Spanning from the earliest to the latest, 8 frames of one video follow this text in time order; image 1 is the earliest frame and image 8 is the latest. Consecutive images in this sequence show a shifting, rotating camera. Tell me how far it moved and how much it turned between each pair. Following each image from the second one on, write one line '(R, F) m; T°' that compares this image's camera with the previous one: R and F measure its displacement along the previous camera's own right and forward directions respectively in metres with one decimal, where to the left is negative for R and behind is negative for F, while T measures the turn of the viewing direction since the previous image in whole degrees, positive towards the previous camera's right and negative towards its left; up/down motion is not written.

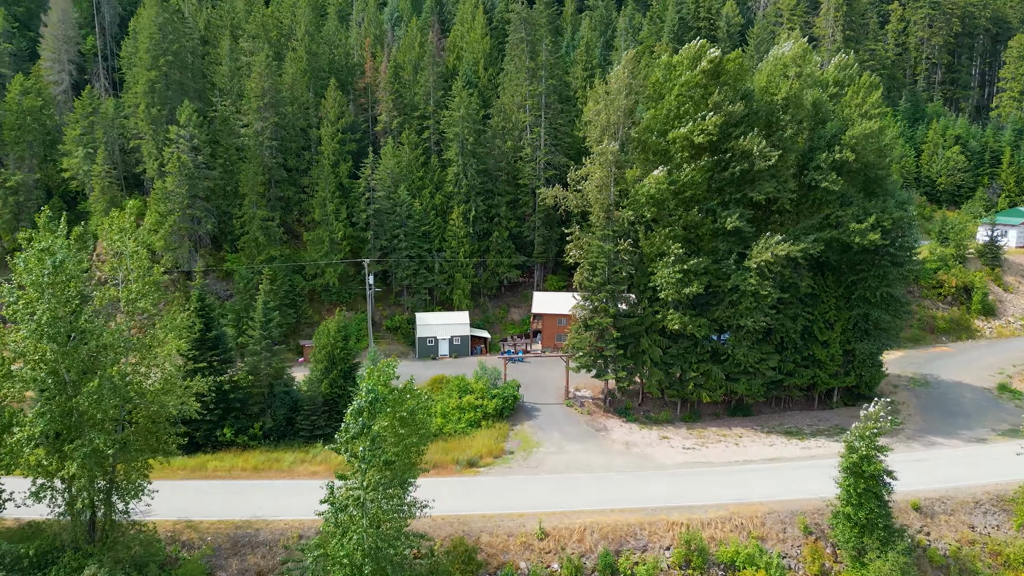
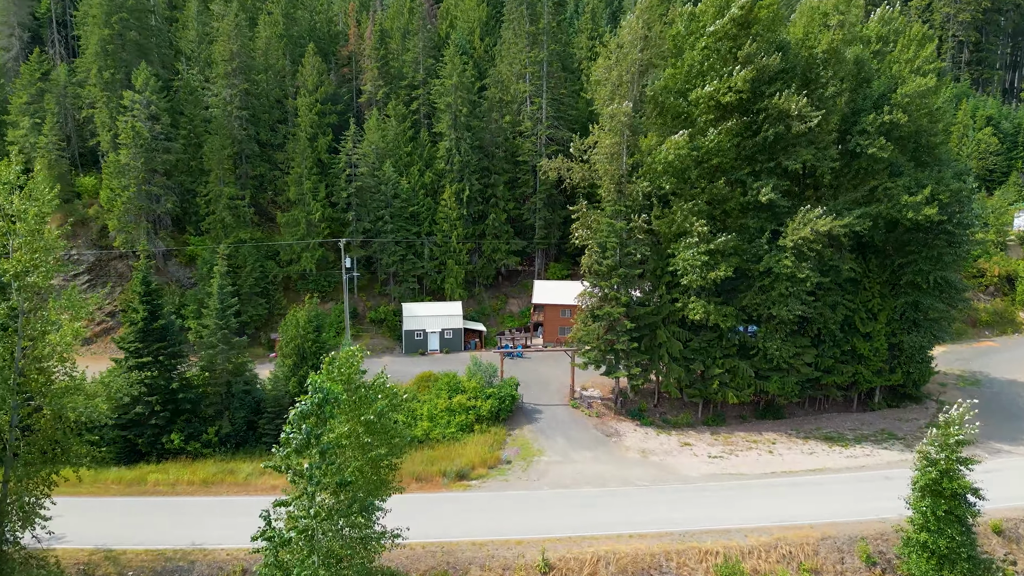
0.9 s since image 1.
(+0.1, +4.4) m; 0°
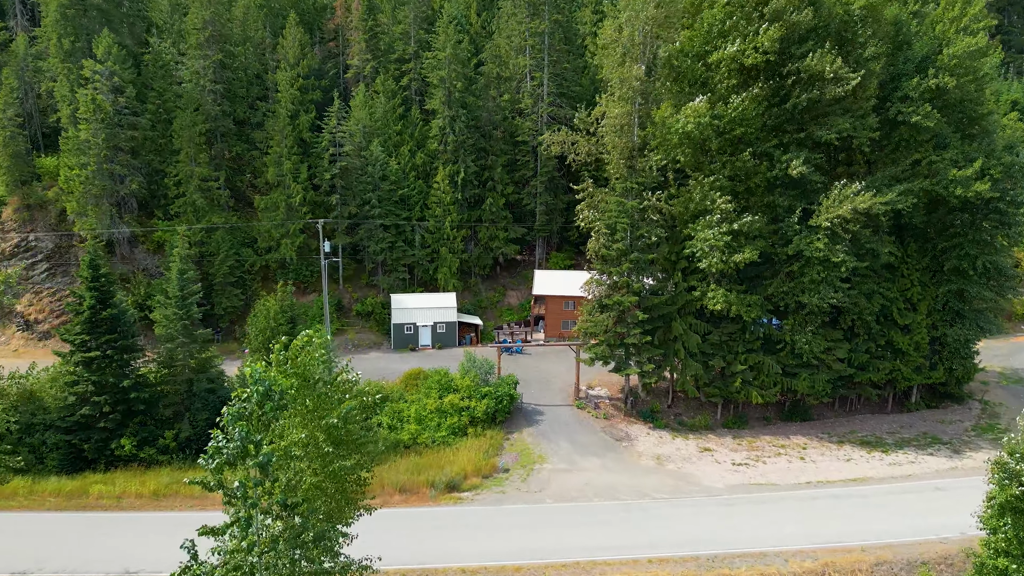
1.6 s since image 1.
(+0.1, +3.1) m; 0°
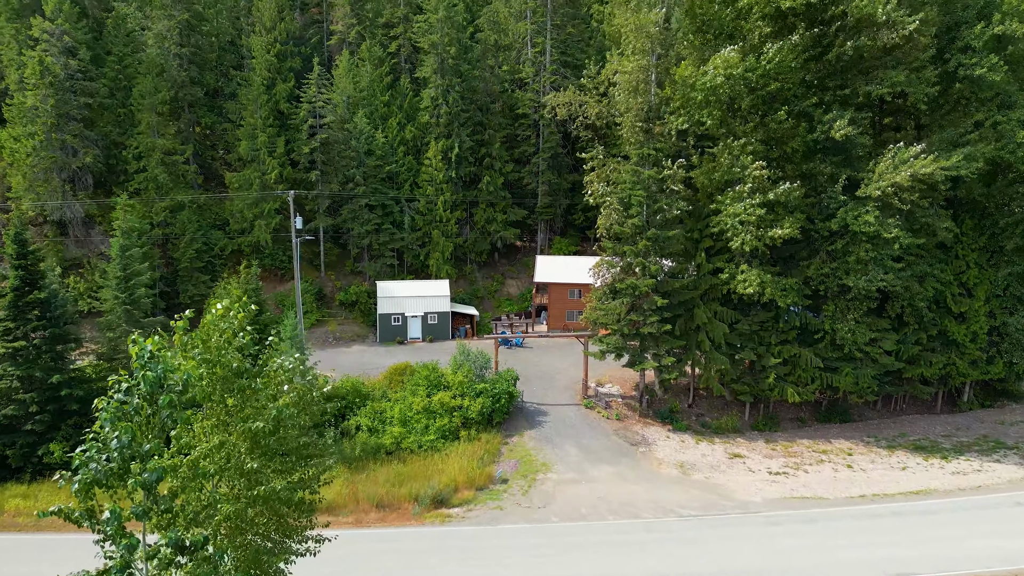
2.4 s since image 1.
(0.0, +3.4) m; 0°
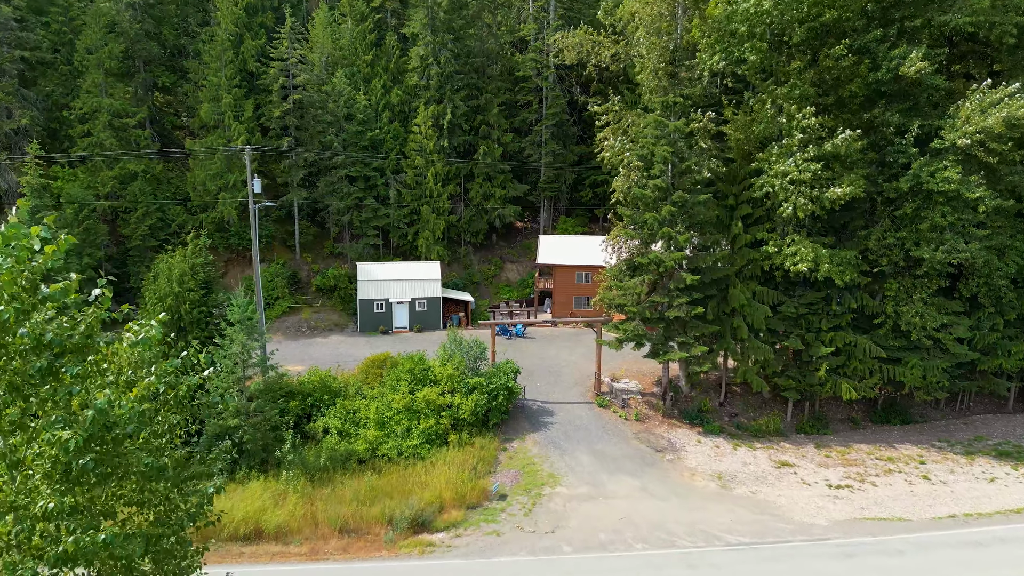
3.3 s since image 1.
(0.0, +3.8) m; 0°
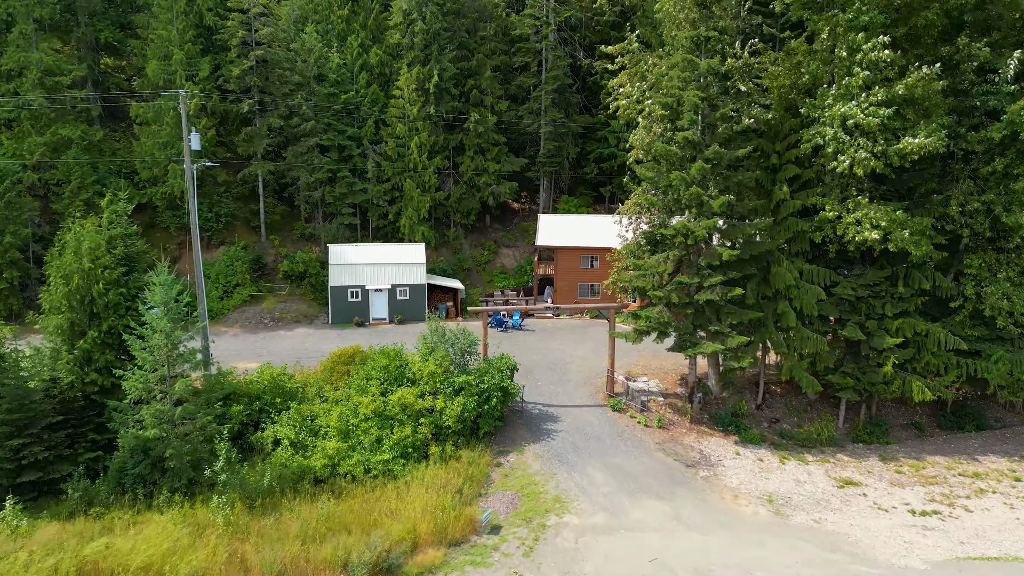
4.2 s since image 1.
(0.0, +3.6) m; 0°
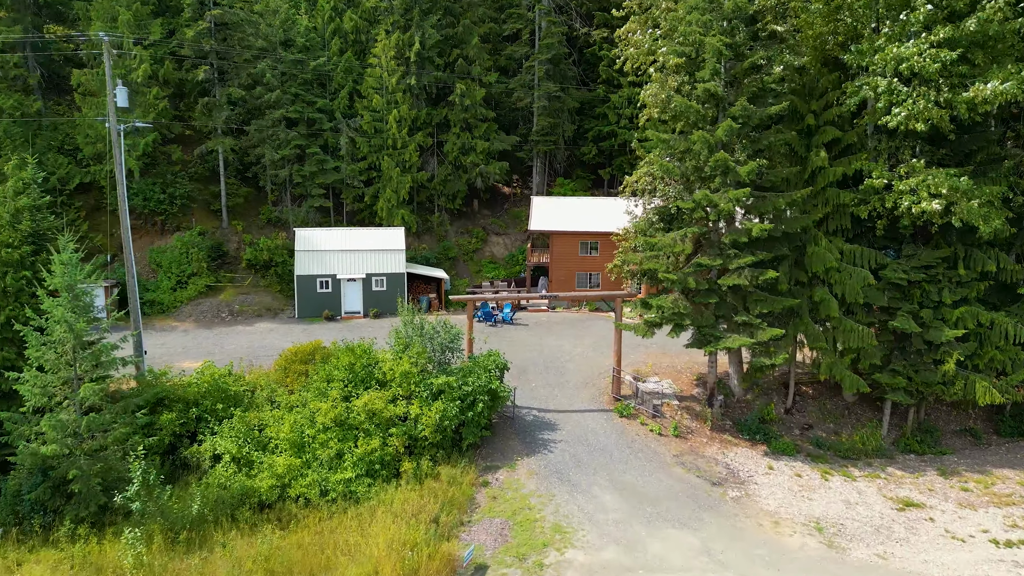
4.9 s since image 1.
(+0.1, +2.5) m; +1°
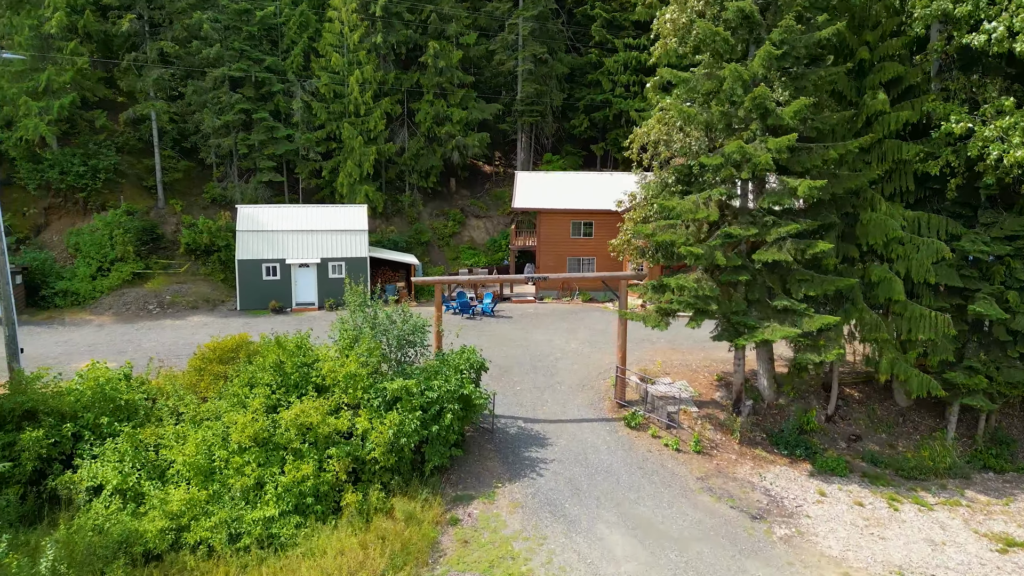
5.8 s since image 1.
(+0.1, +2.9) m; +1°
